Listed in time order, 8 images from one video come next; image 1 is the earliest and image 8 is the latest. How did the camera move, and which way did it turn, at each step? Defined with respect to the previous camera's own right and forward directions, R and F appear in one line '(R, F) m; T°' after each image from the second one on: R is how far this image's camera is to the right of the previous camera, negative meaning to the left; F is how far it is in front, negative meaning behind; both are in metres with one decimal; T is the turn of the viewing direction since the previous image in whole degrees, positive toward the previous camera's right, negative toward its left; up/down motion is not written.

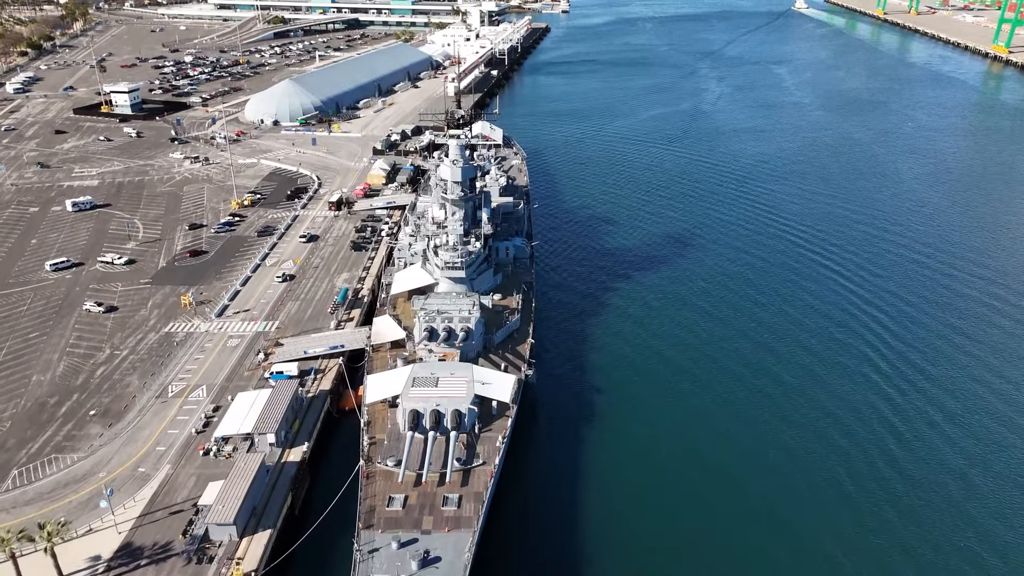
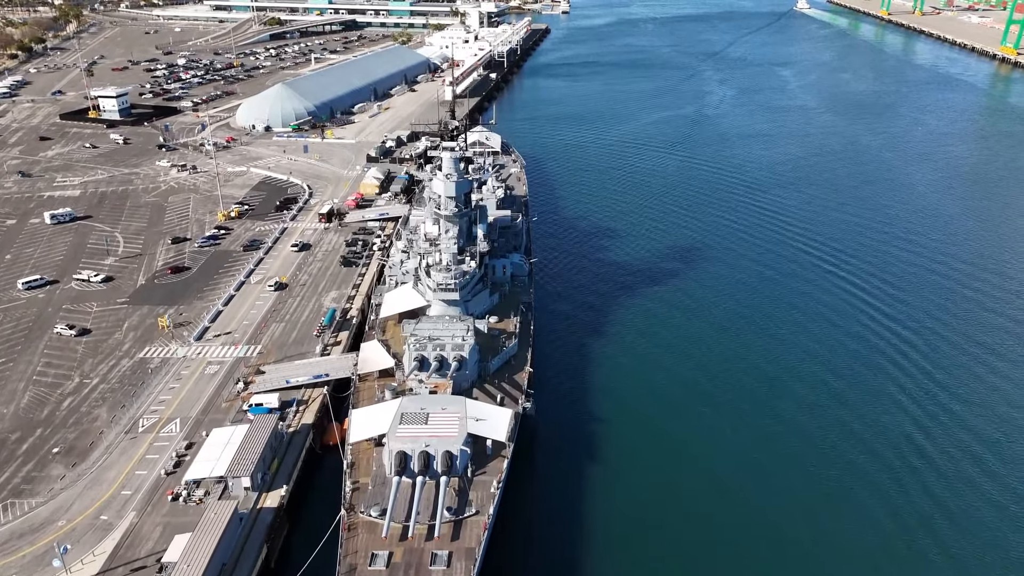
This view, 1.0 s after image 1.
(+0.2, +2.5) m; 0°
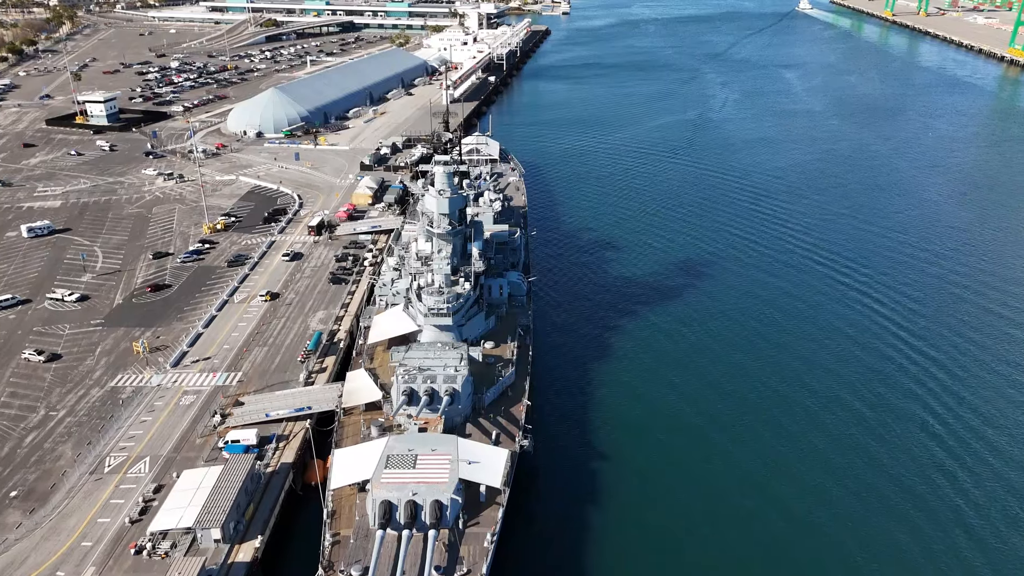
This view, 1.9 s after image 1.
(+0.2, +2.5) m; 0°
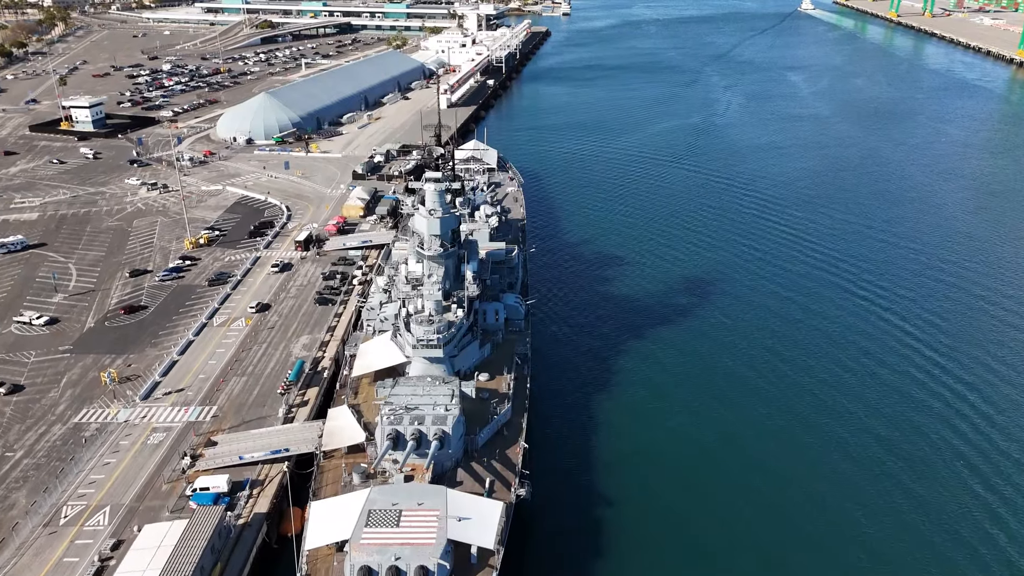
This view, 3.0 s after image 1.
(+0.2, +2.7) m; 0°
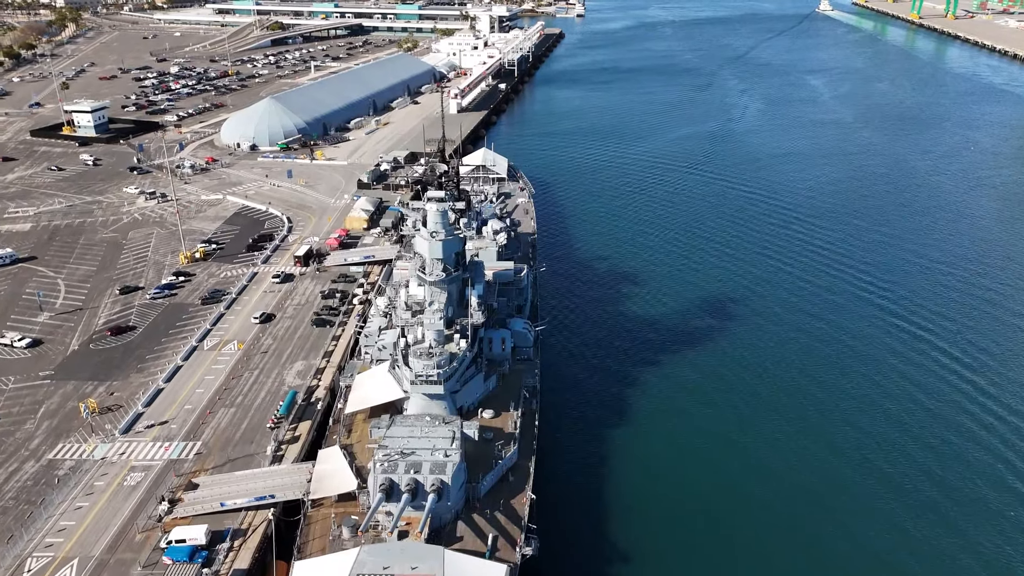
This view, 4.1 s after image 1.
(+0.2, +2.7) m; -1°
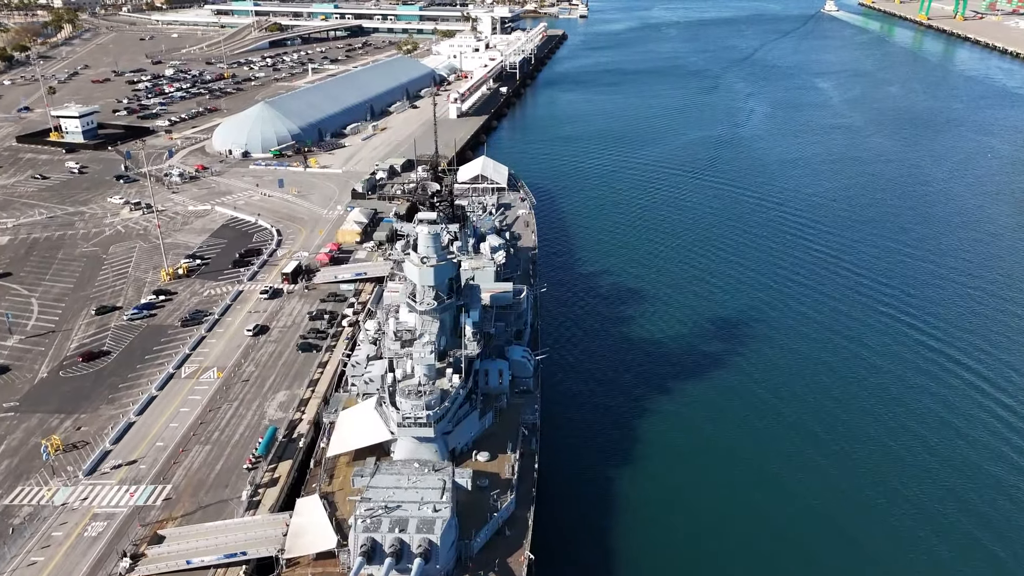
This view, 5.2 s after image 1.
(+0.2, +2.7) m; 0°
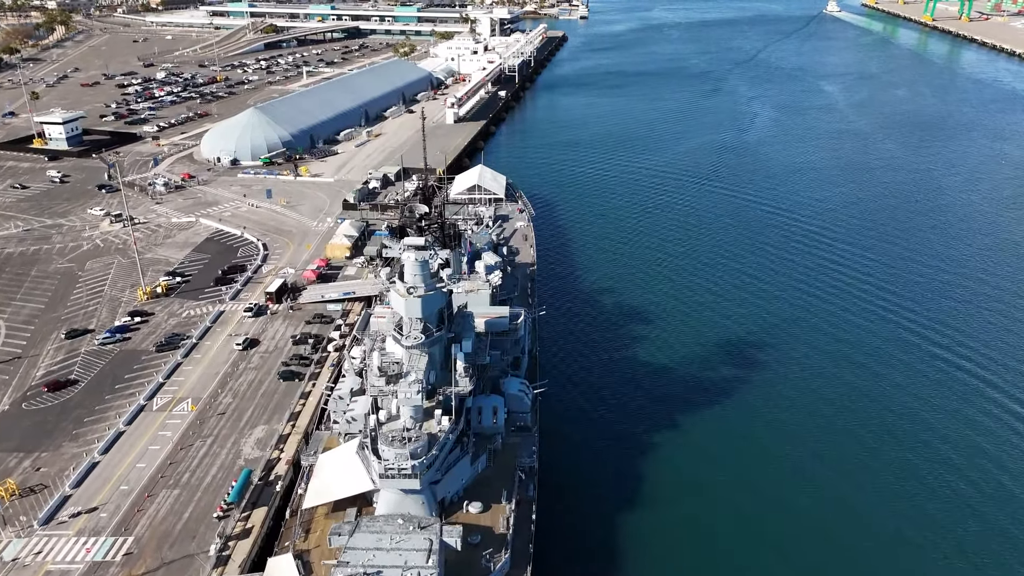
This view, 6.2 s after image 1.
(+0.2, +2.6) m; 0°
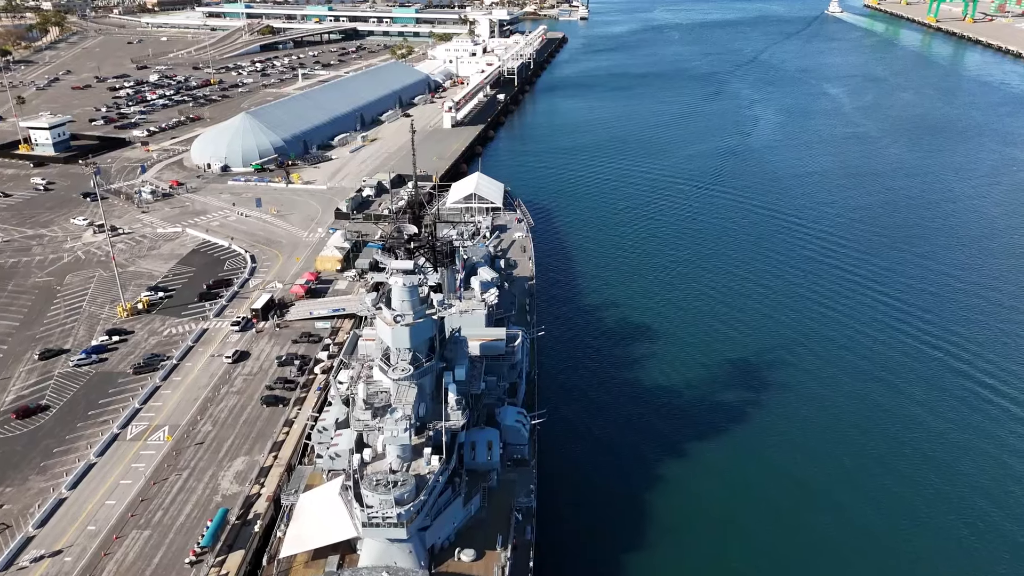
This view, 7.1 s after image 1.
(+0.2, +2.0) m; 0°
